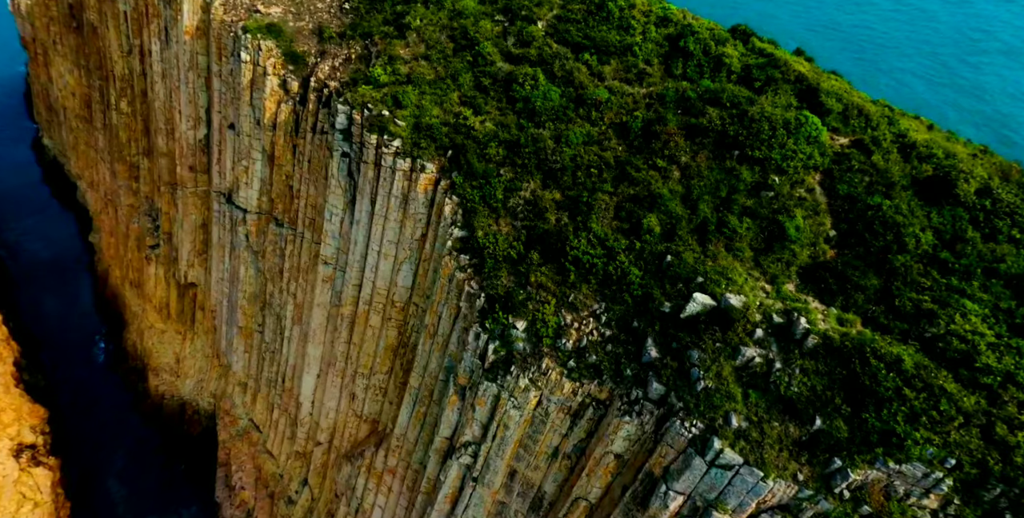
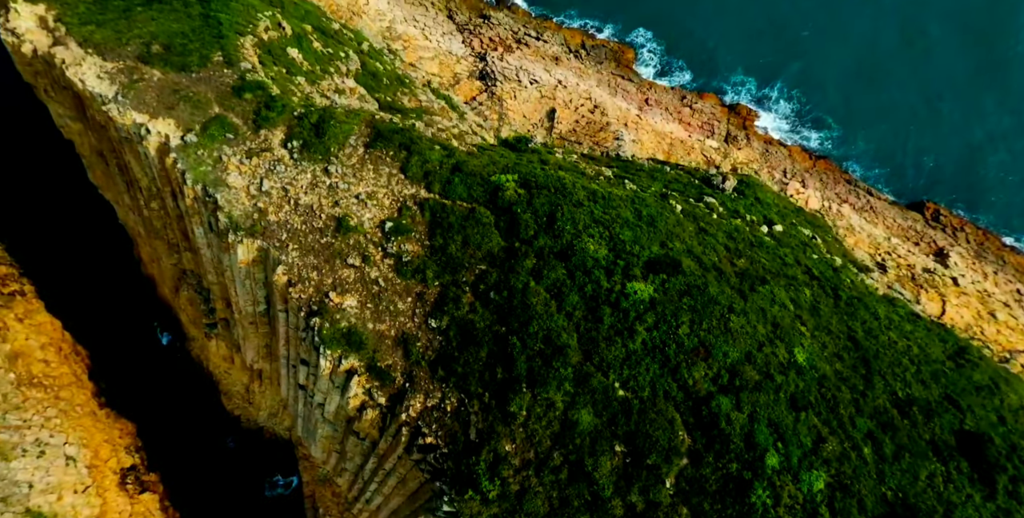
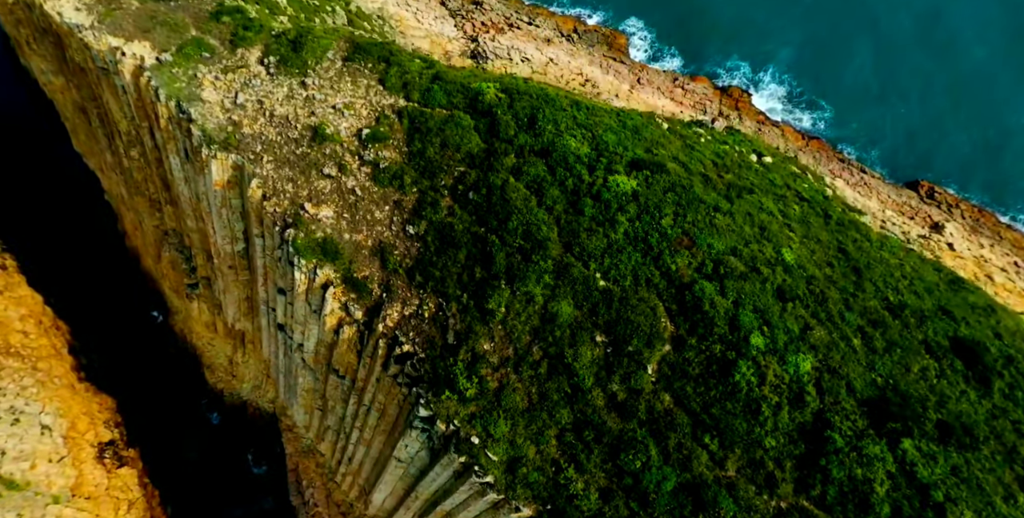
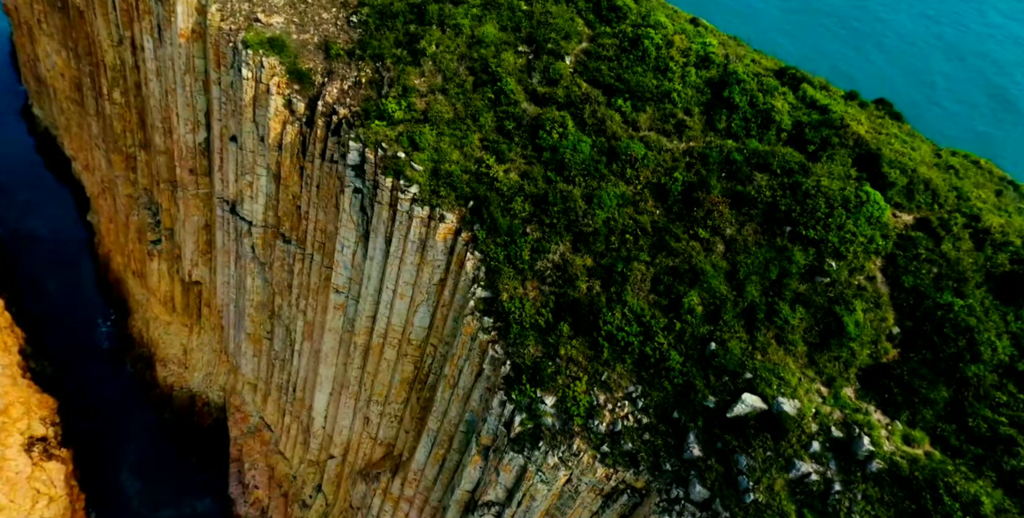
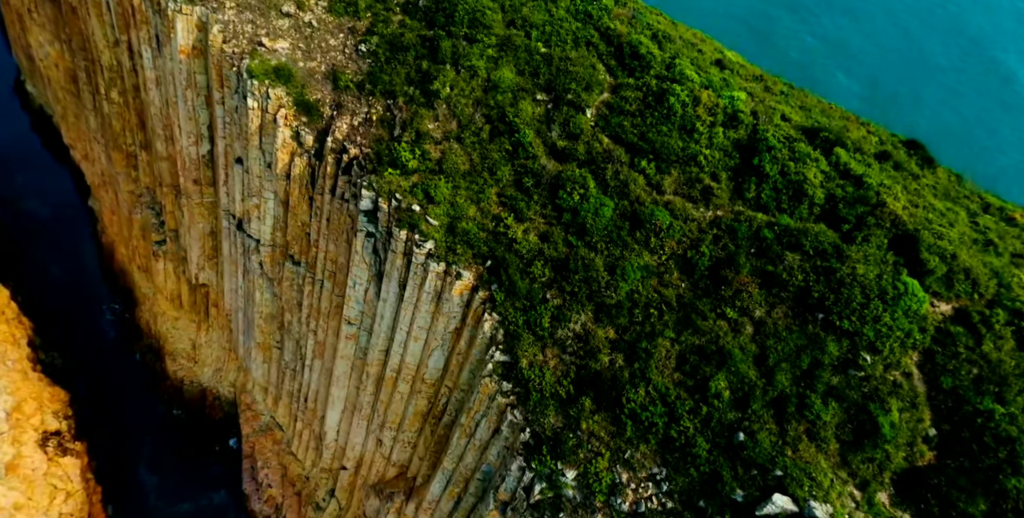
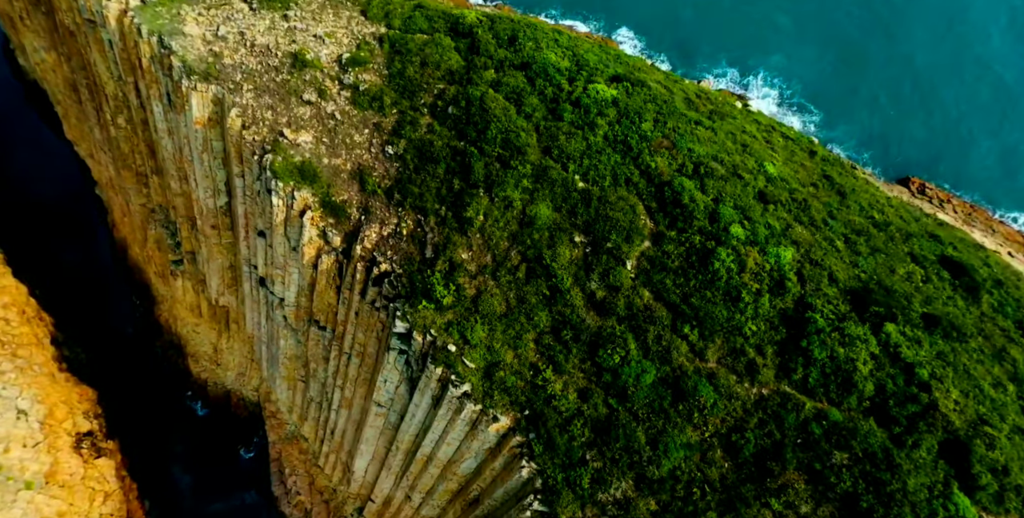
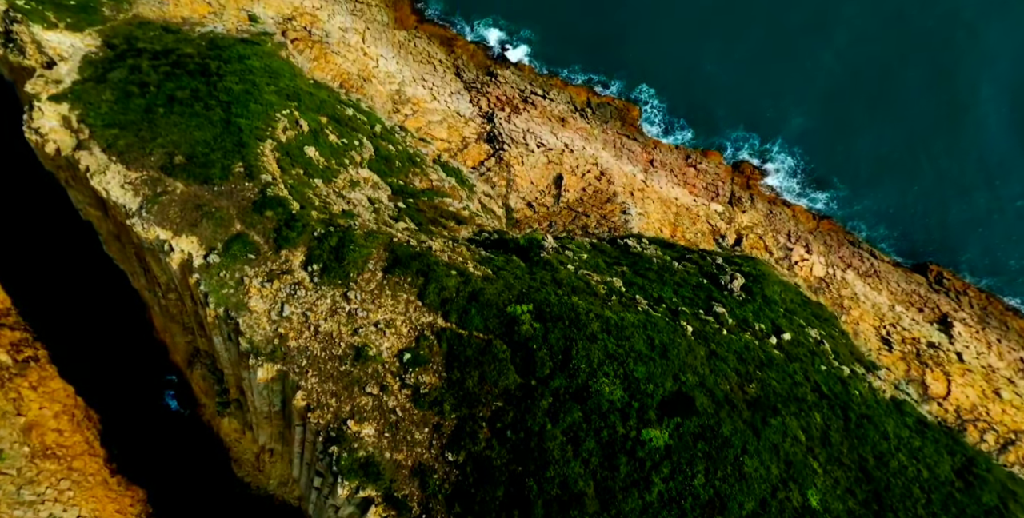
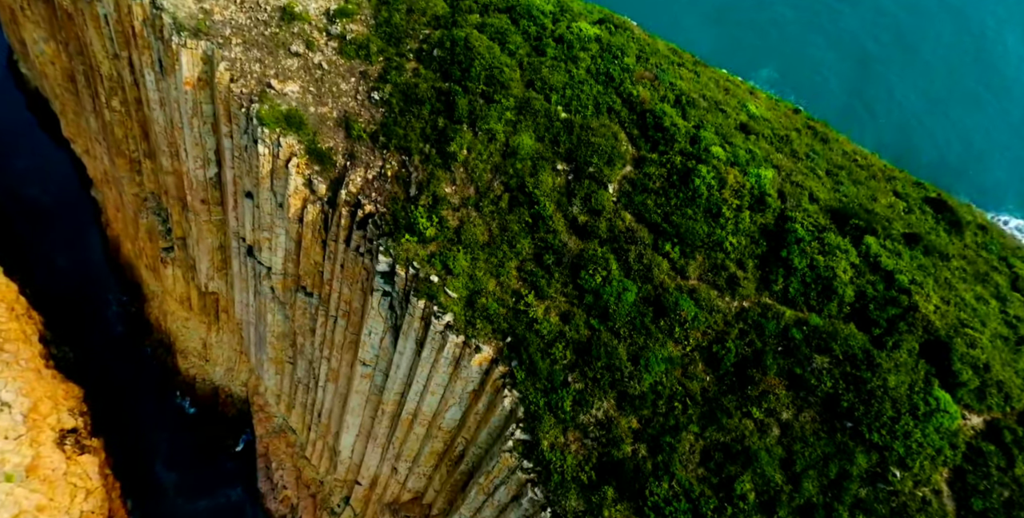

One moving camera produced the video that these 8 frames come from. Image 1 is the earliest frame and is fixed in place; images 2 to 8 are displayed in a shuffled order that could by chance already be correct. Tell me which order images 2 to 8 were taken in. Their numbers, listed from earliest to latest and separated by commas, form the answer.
4, 5, 8, 6, 3, 2, 7
